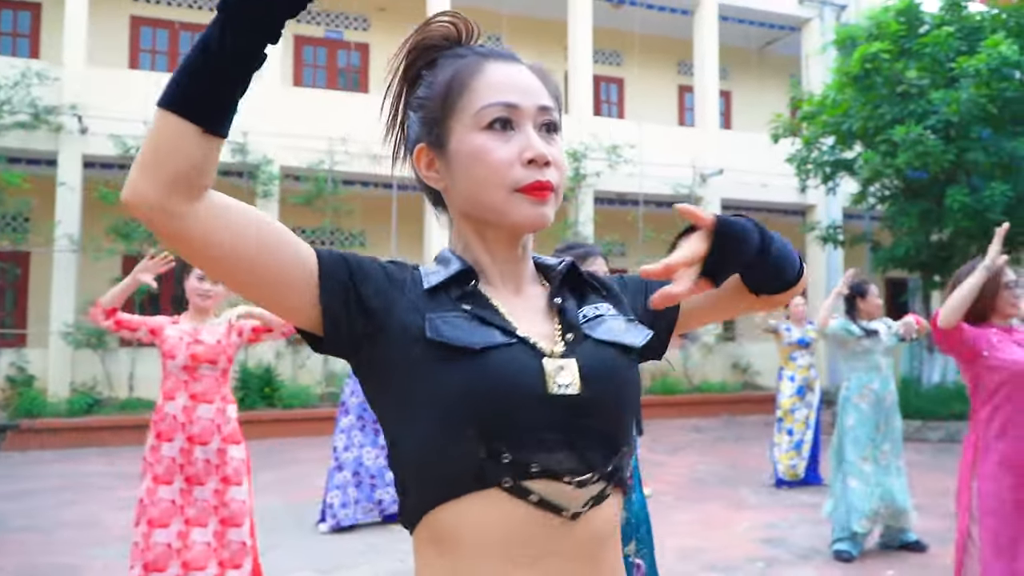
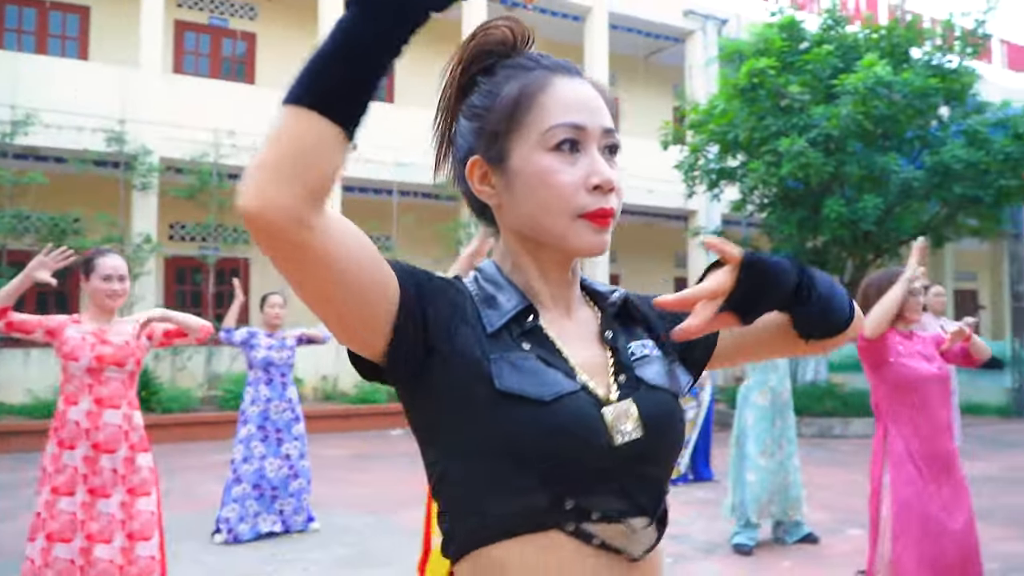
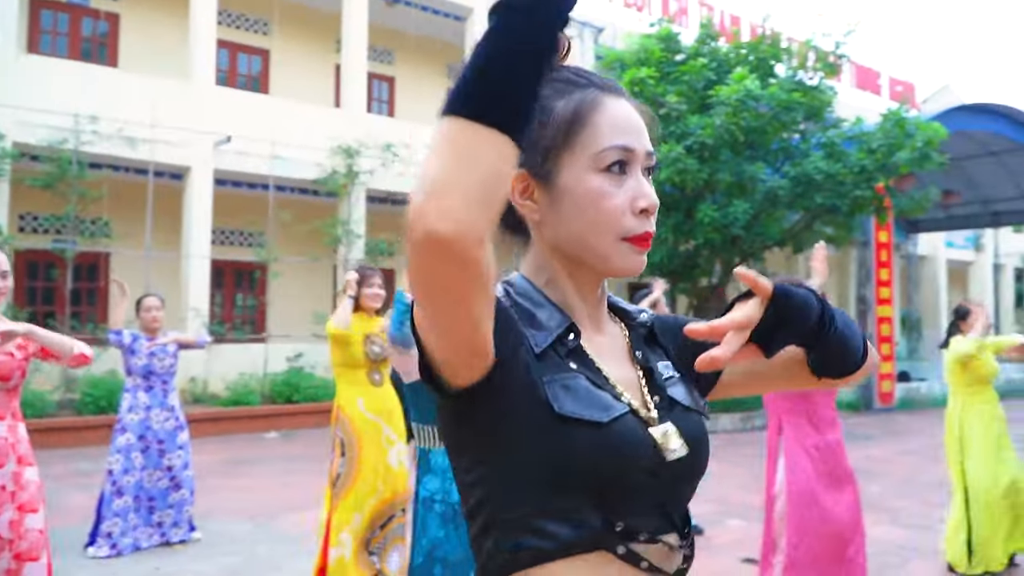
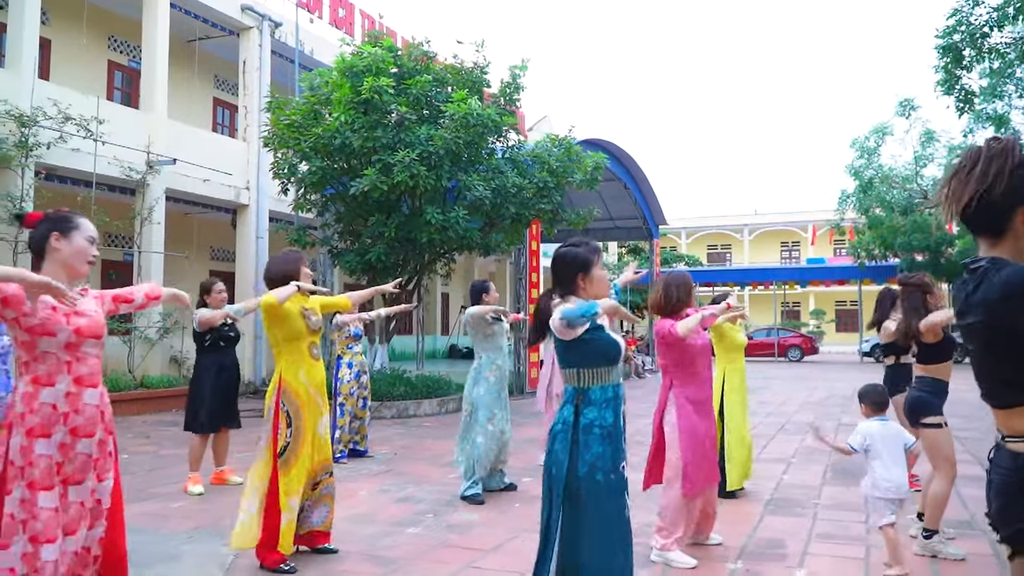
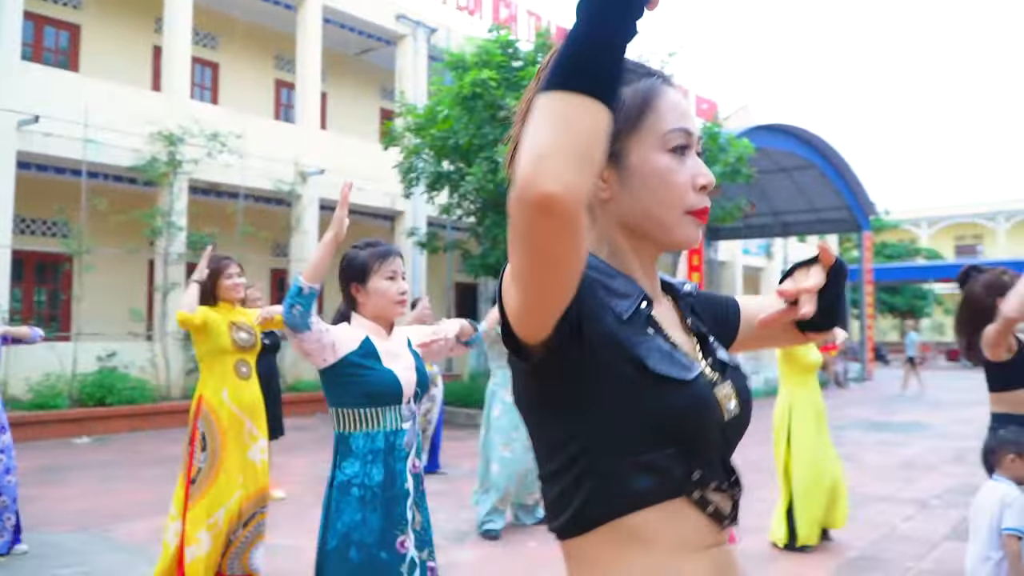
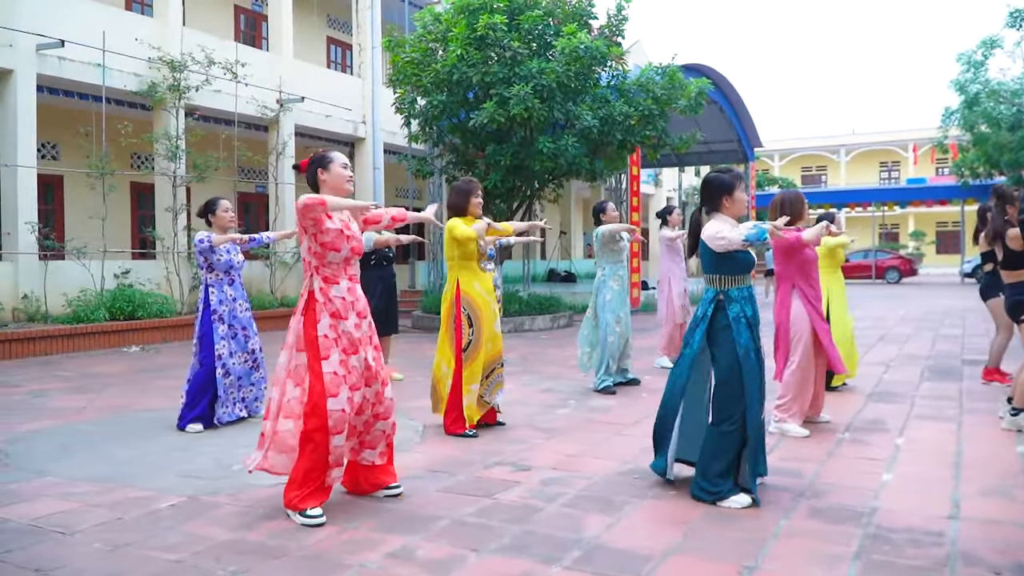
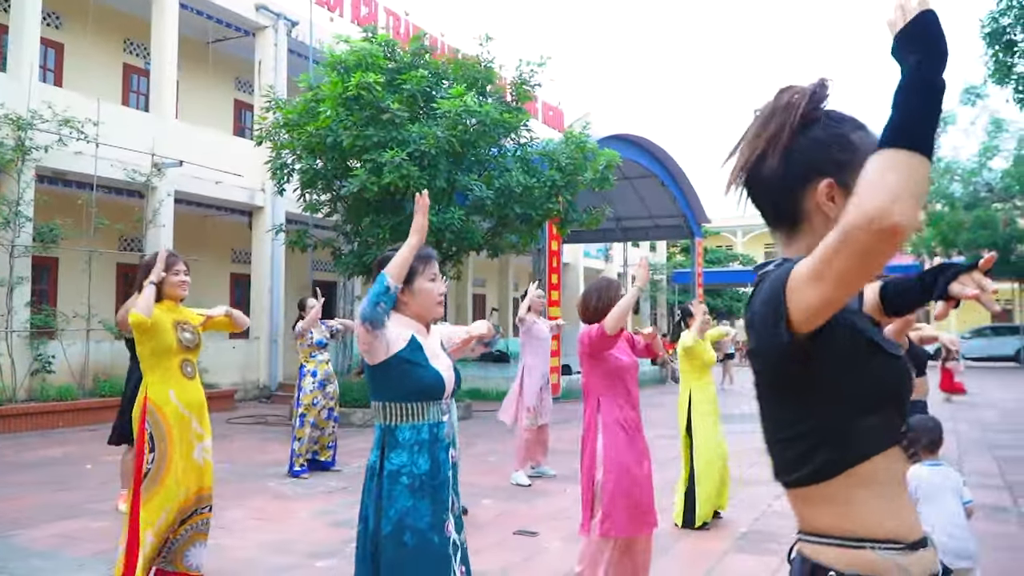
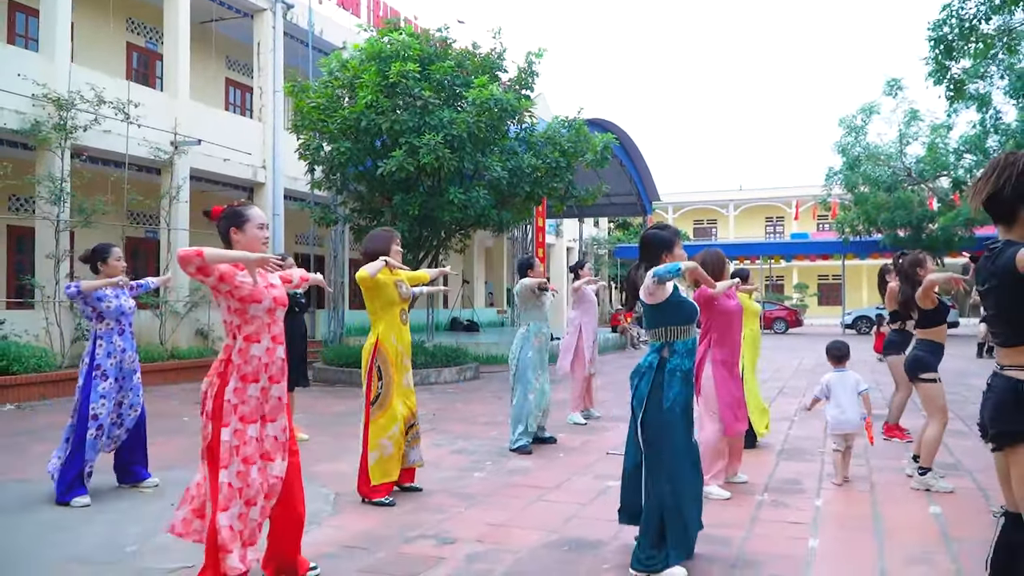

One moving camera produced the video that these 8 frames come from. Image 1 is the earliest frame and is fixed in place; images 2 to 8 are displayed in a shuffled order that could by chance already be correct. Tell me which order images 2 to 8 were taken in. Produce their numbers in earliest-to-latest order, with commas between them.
2, 3, 5, 7, 4, 8, 6
